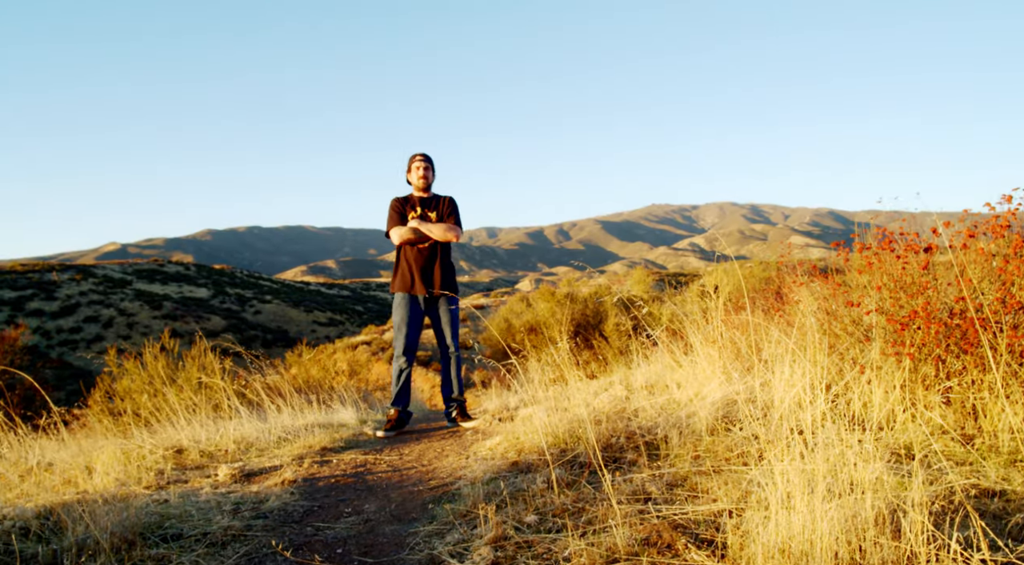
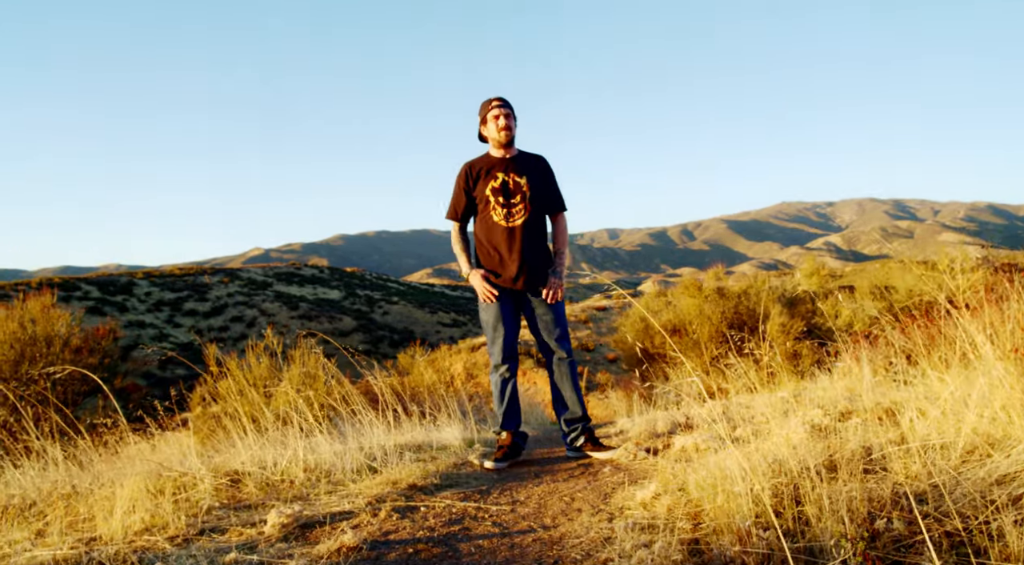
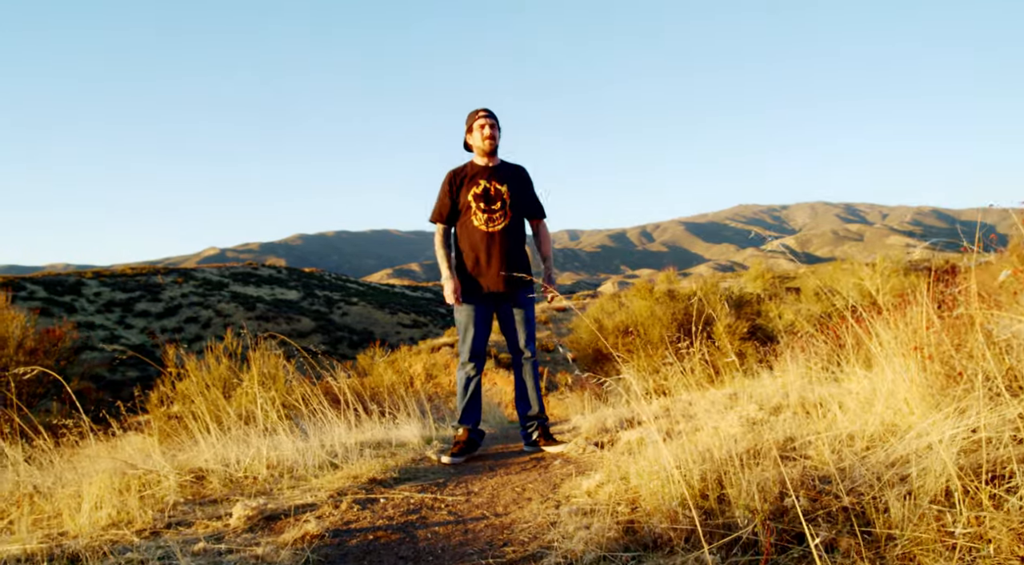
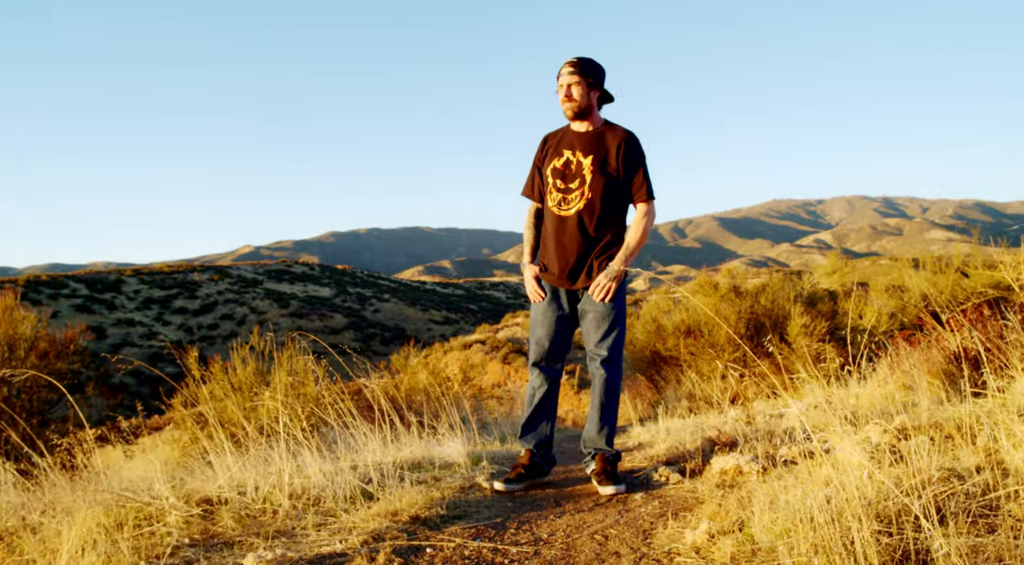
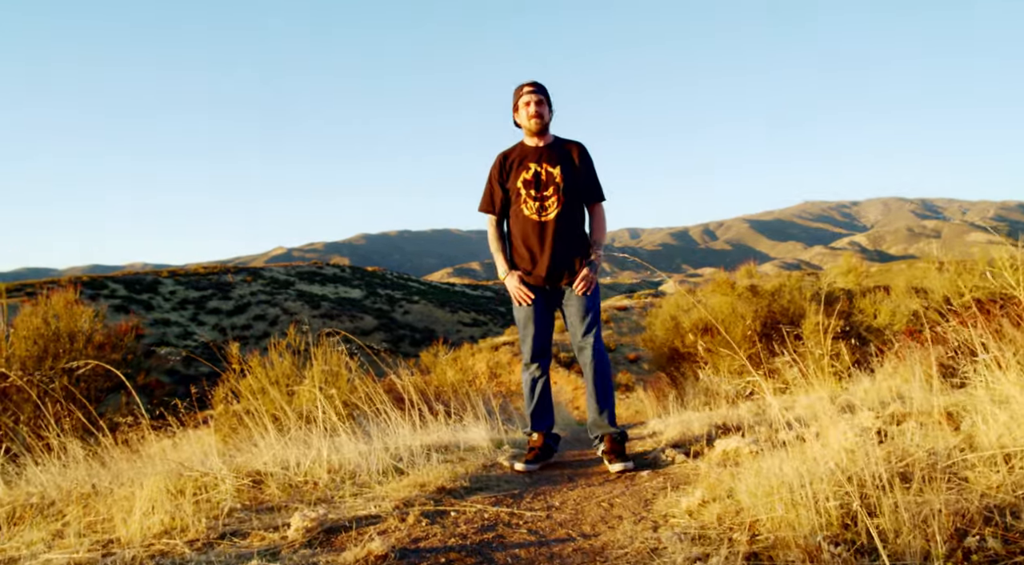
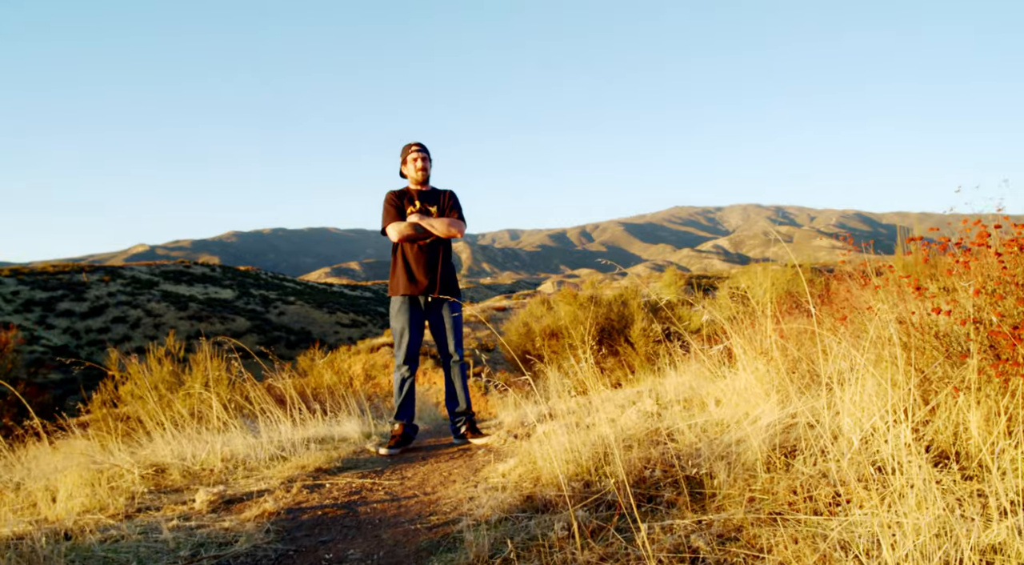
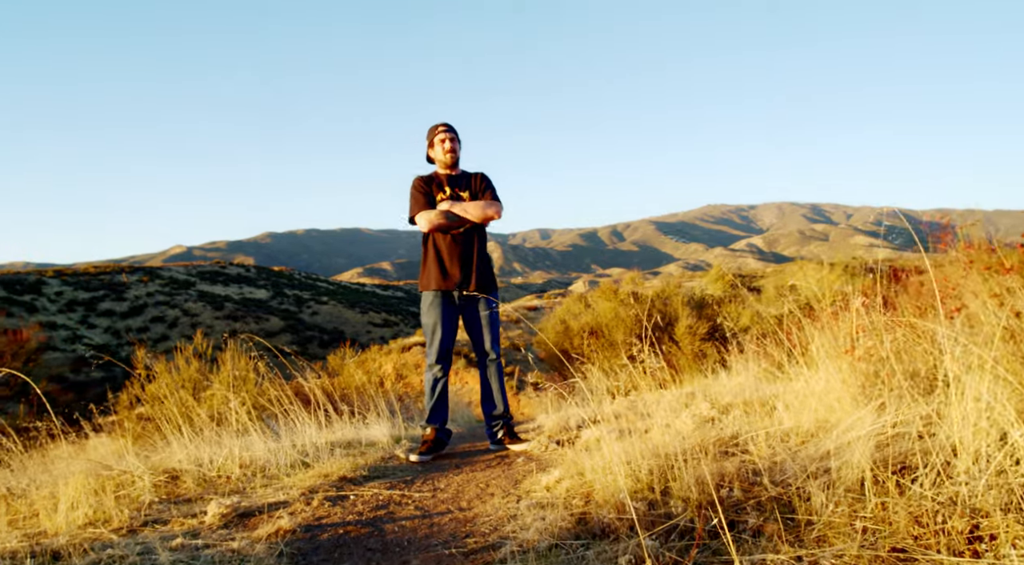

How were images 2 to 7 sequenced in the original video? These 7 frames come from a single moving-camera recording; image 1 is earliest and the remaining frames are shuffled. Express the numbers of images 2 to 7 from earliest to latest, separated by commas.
6, 7, 3, 2, 5, 4
